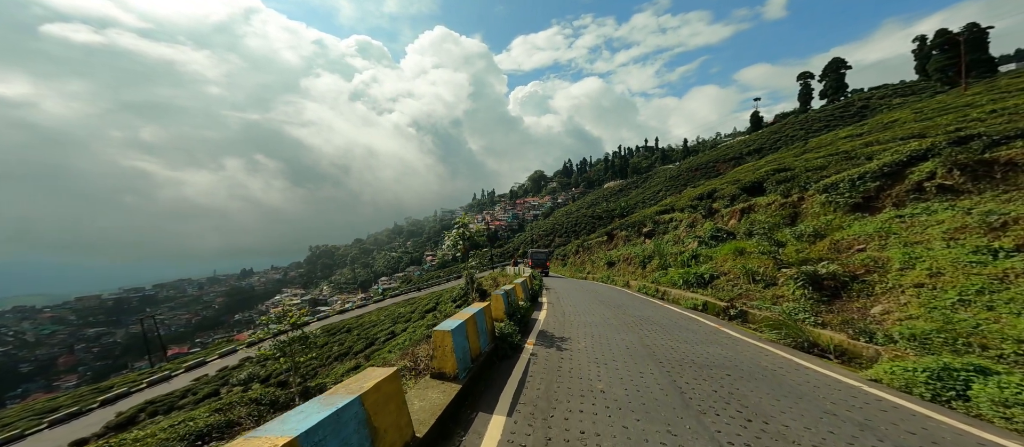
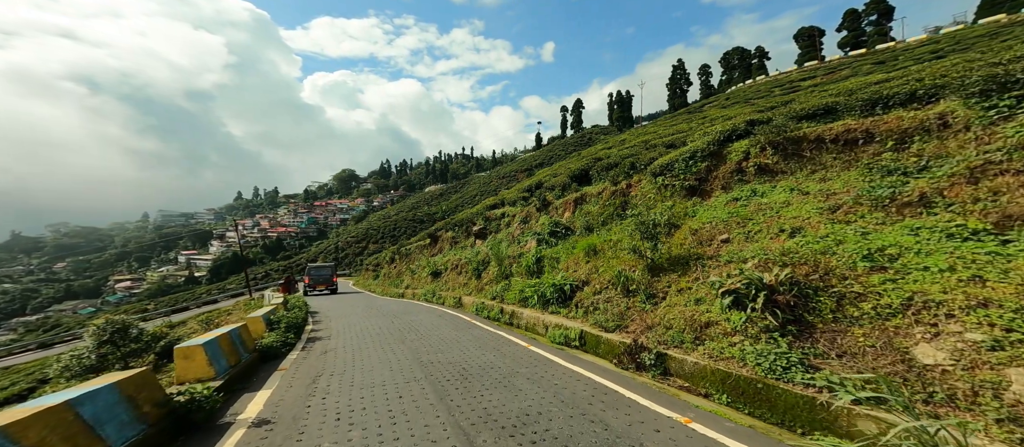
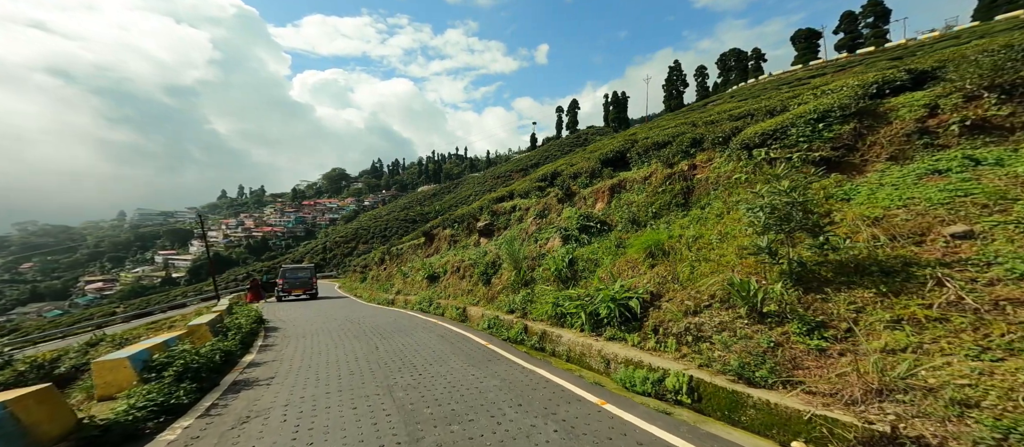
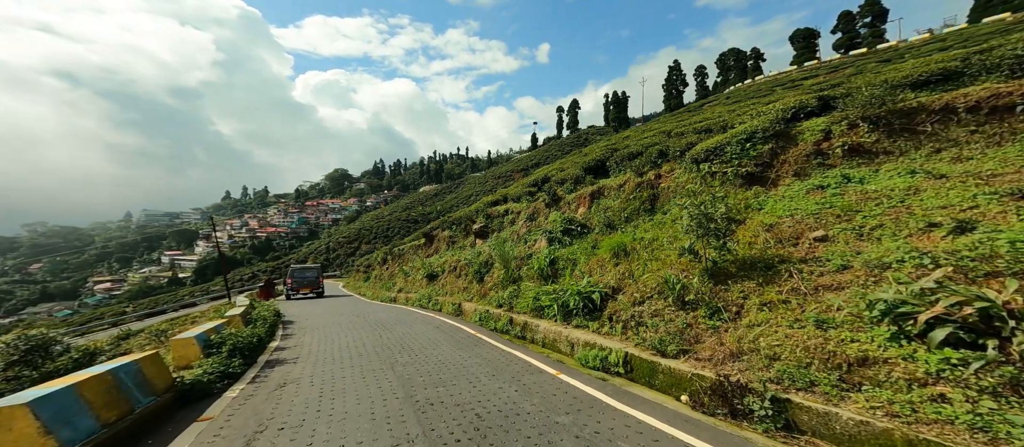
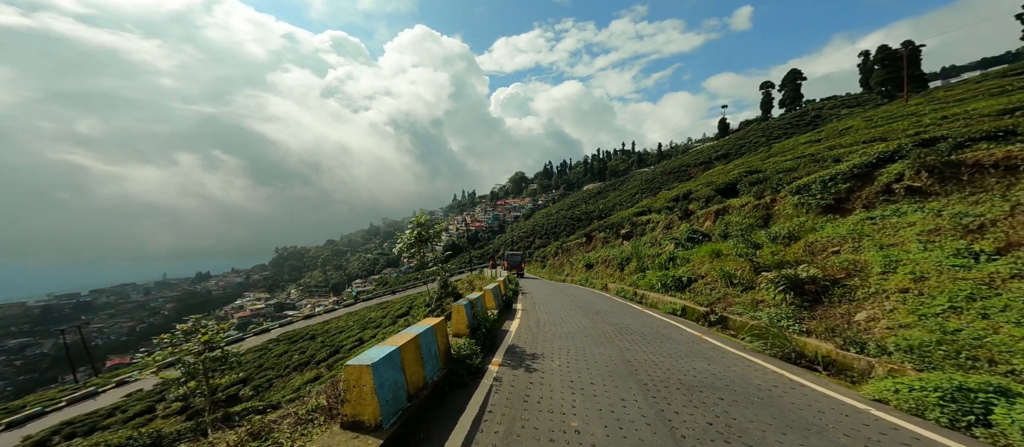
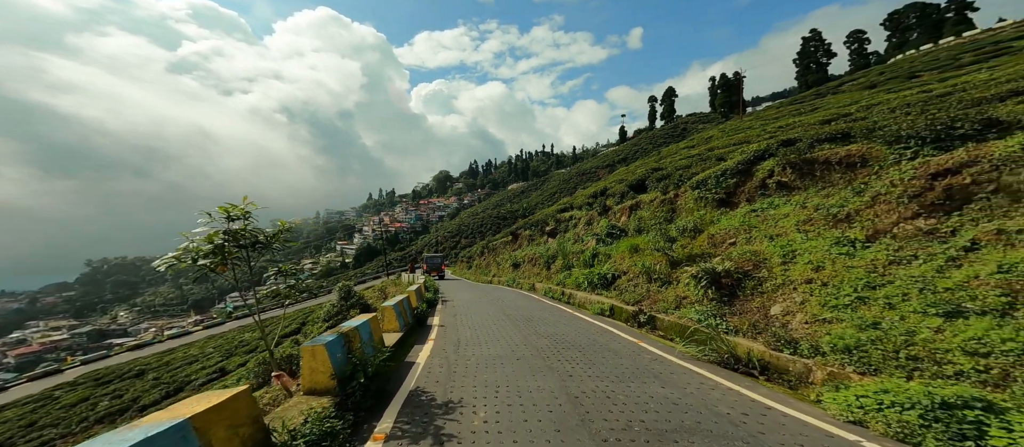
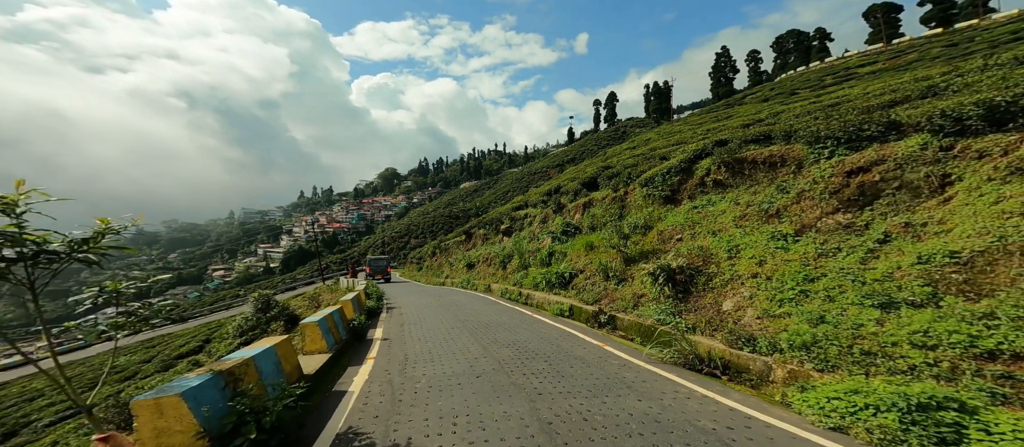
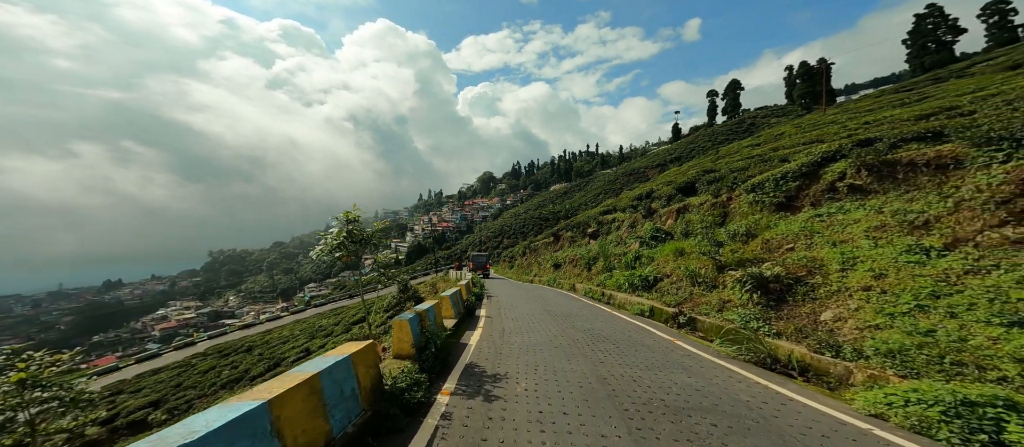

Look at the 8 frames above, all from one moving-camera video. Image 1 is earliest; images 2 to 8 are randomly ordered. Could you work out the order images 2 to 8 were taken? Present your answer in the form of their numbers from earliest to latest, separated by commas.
5, 8, 6, 7, 2, 4, 3
